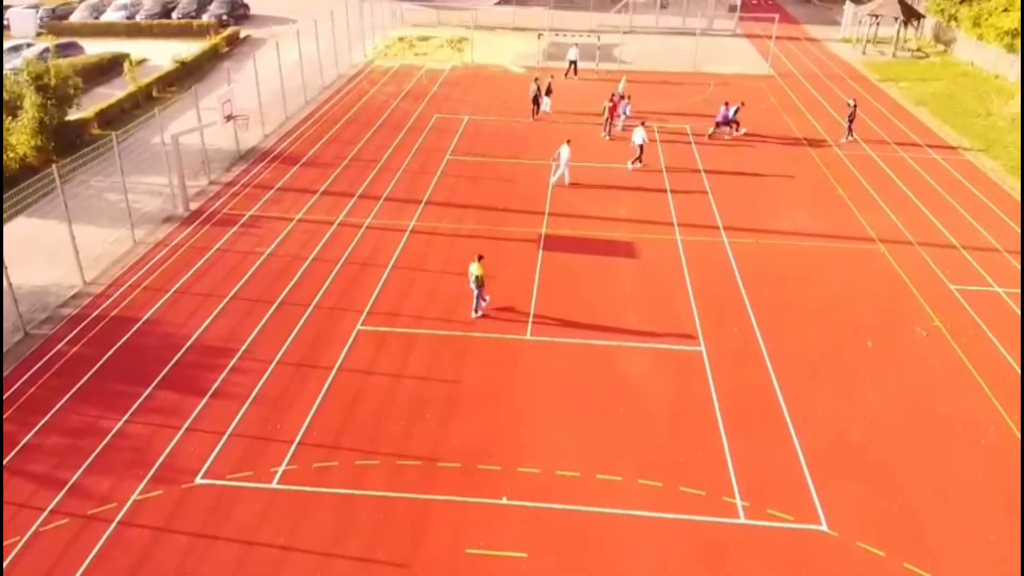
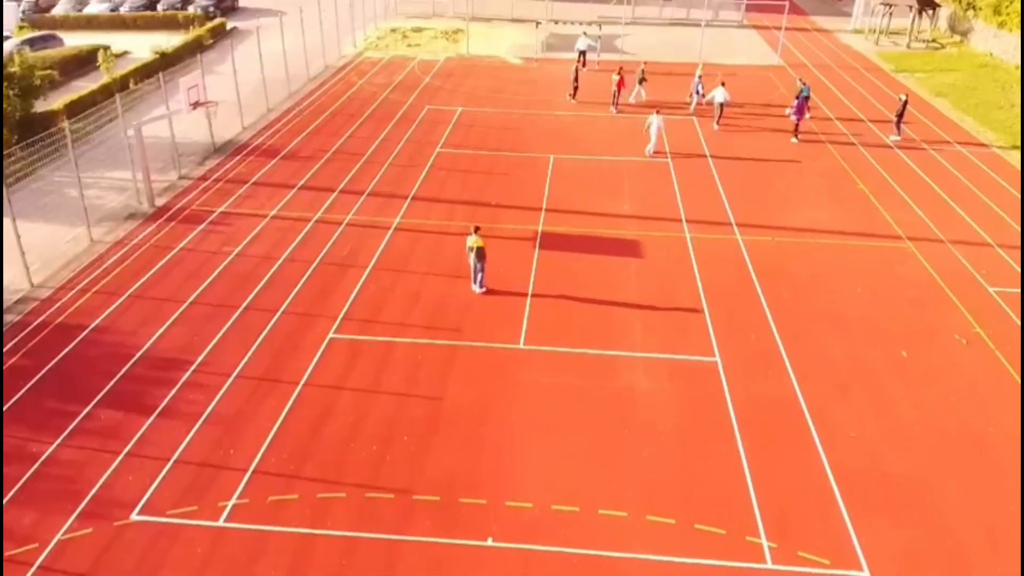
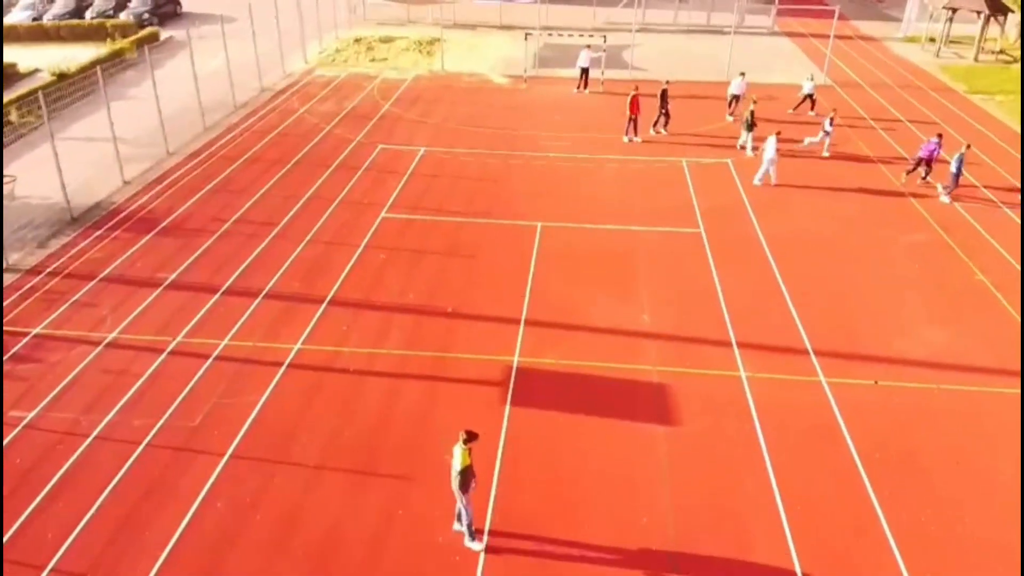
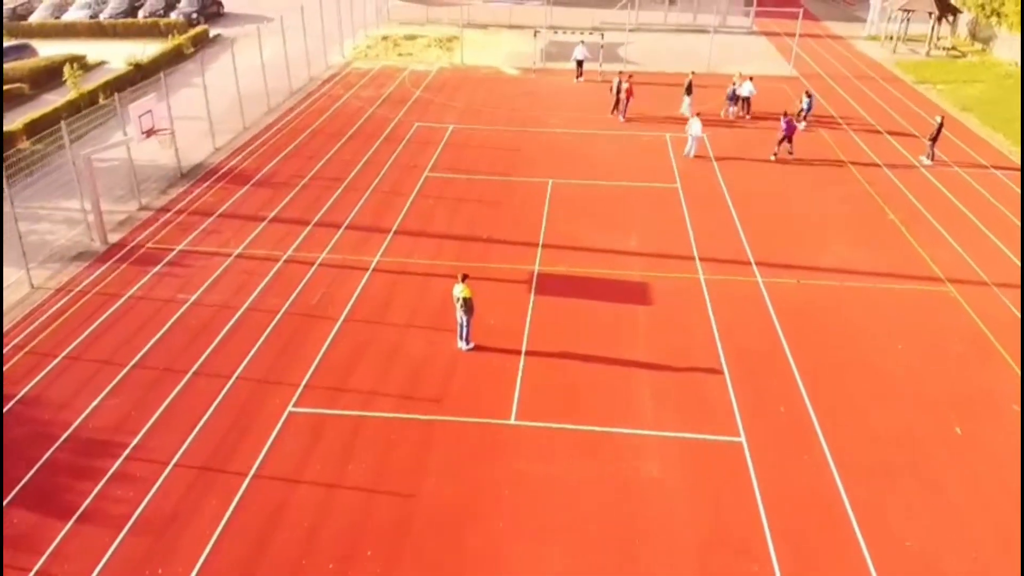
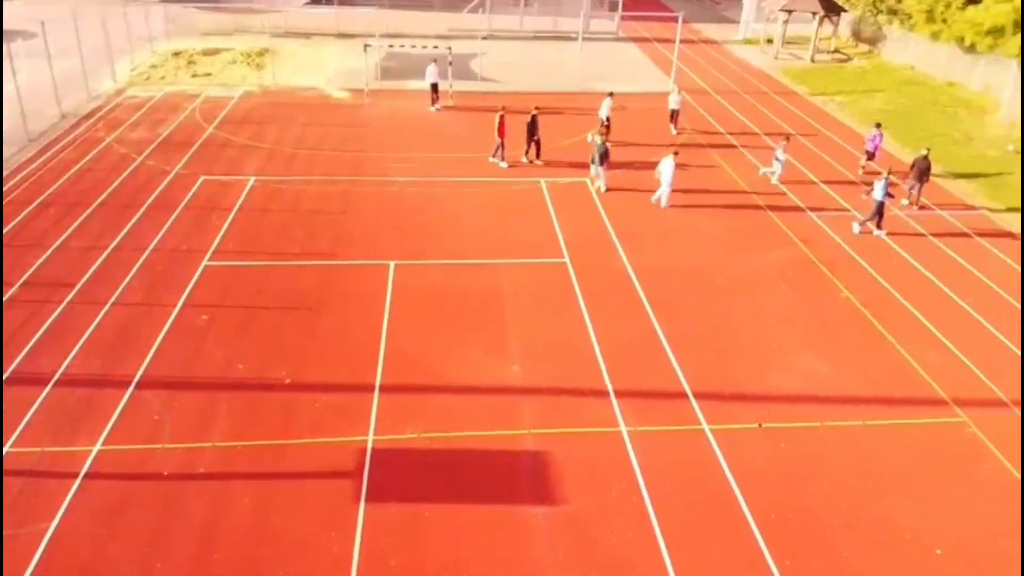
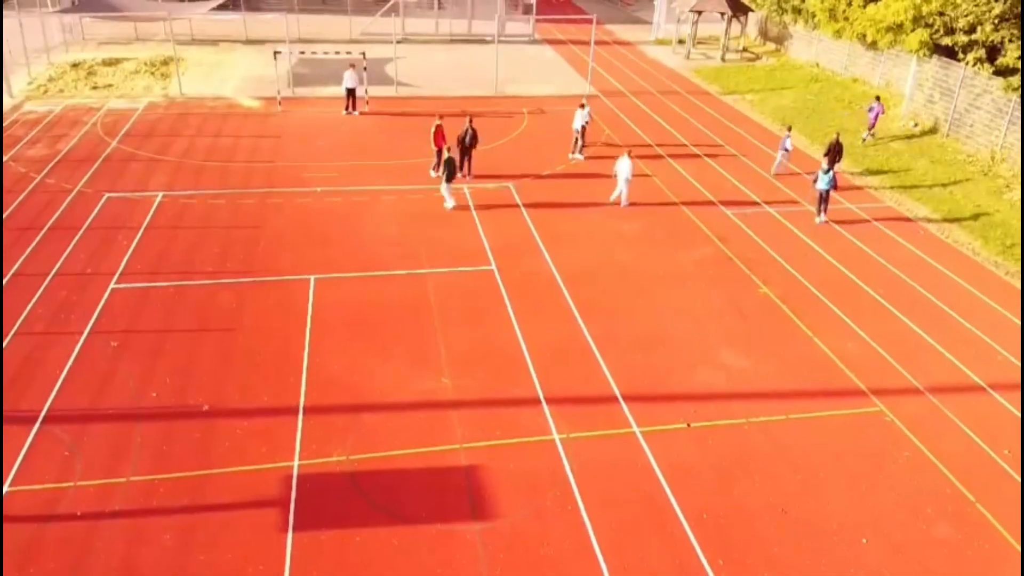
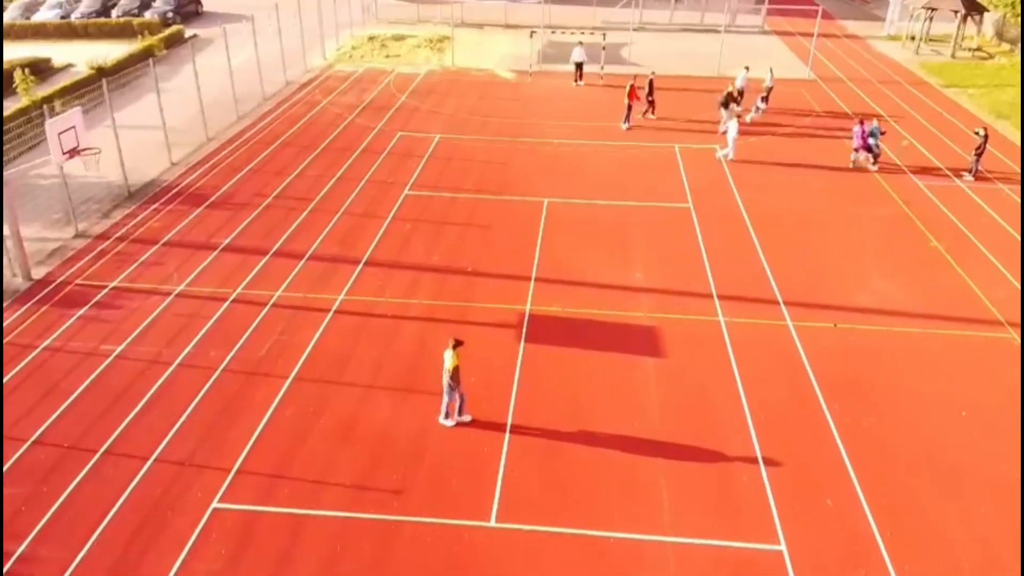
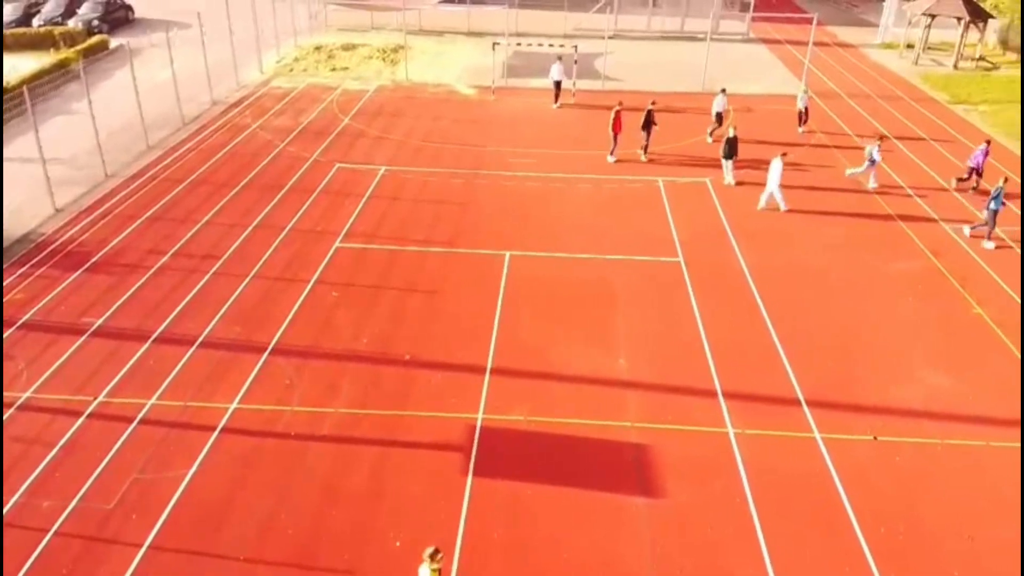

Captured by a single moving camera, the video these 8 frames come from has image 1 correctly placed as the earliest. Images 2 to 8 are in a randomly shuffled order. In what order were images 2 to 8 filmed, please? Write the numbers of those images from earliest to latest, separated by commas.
2, 4, 7, 3, 8, 5, 6
